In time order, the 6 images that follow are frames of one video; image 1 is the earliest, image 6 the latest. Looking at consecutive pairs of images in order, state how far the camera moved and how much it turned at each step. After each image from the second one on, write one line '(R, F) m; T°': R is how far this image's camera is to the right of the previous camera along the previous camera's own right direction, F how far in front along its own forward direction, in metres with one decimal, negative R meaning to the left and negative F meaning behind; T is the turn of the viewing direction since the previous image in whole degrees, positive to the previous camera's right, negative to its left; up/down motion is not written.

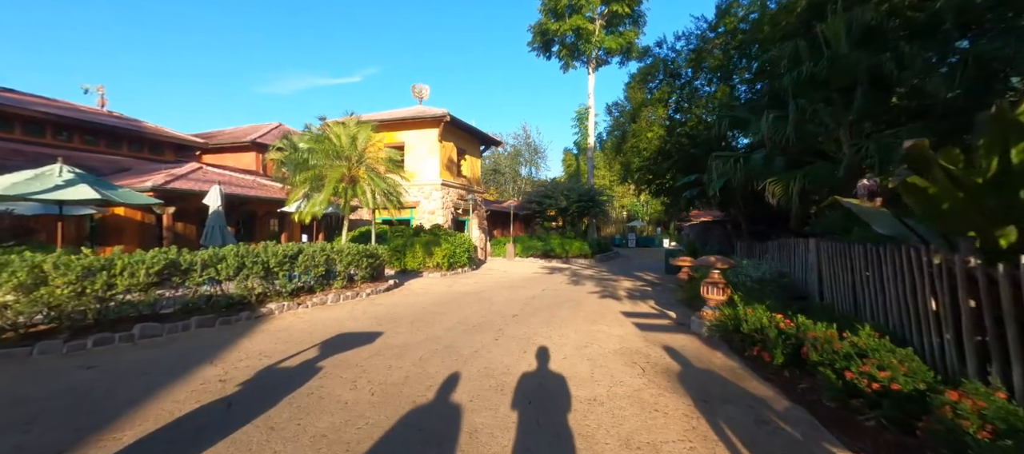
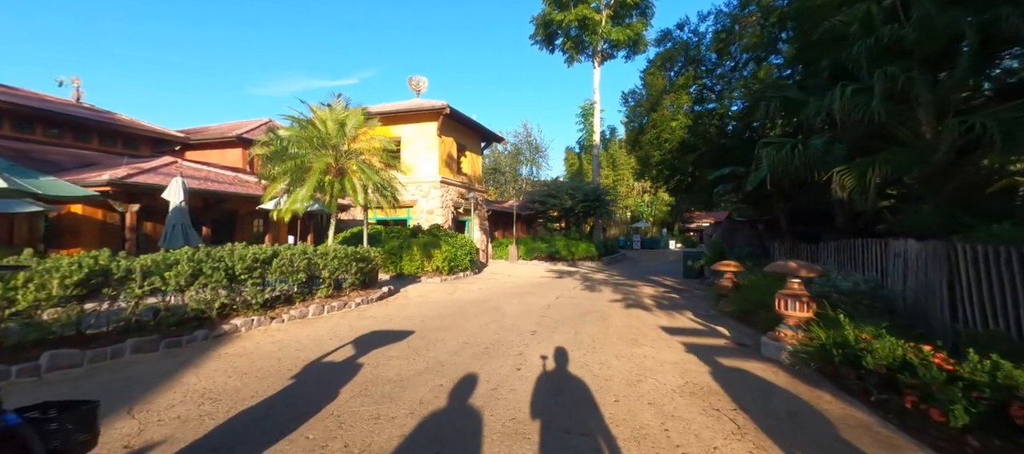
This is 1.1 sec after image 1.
(-0.4, +1.6) m; 0°
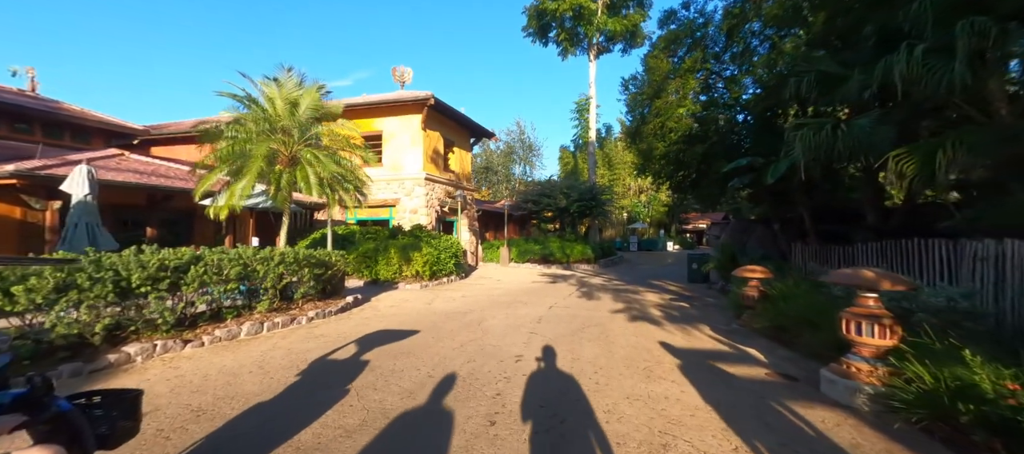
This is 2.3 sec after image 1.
(+0.2, +1.6) m; +1°
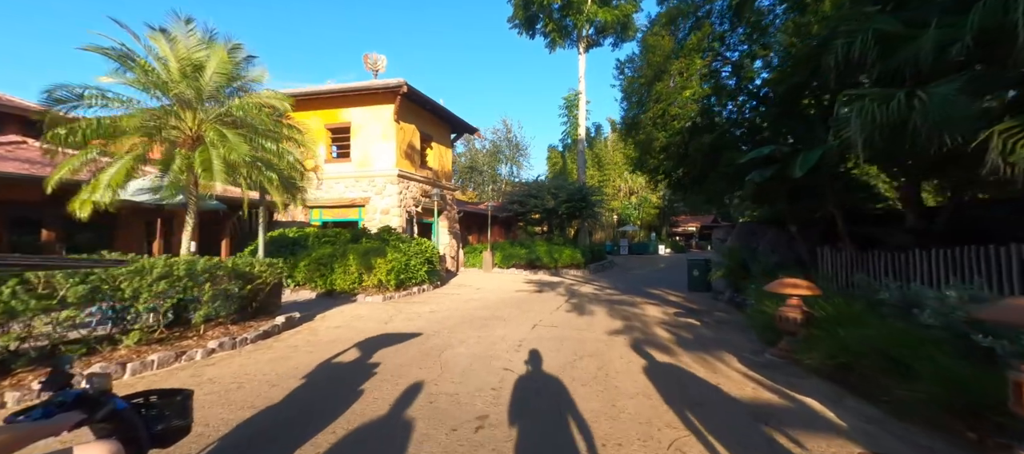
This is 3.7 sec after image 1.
(+0.3, +2.0) m; +2°
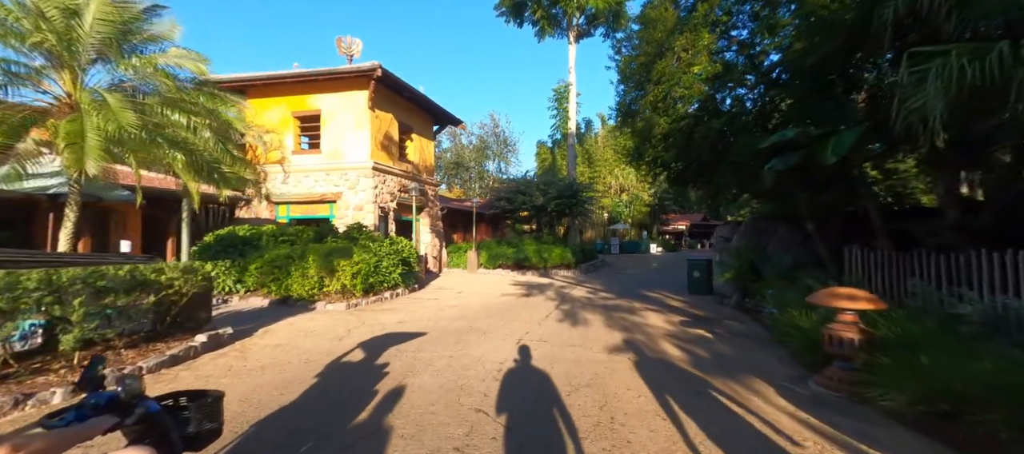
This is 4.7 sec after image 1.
(+0.2, +1.5) m; +2°
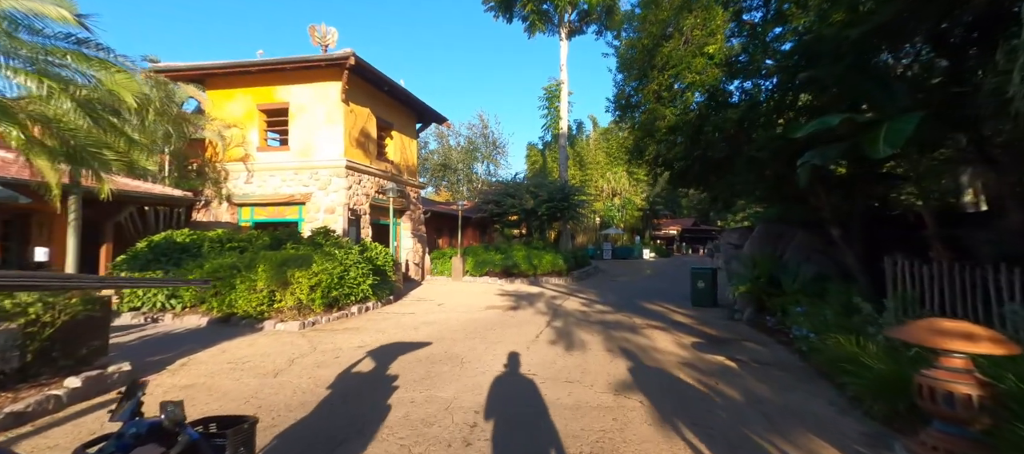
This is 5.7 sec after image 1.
(+0.1, +1.5) m; +1°
